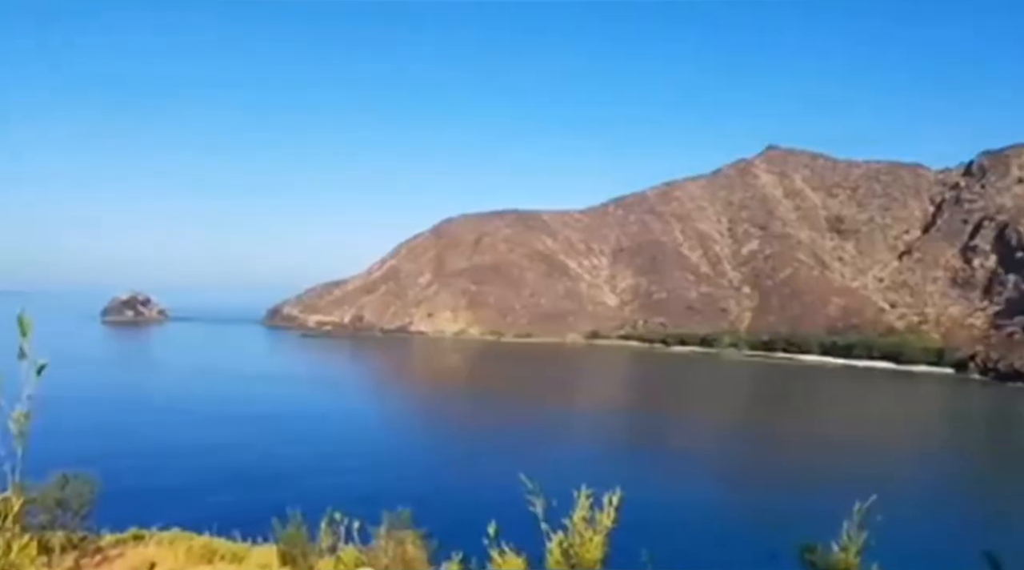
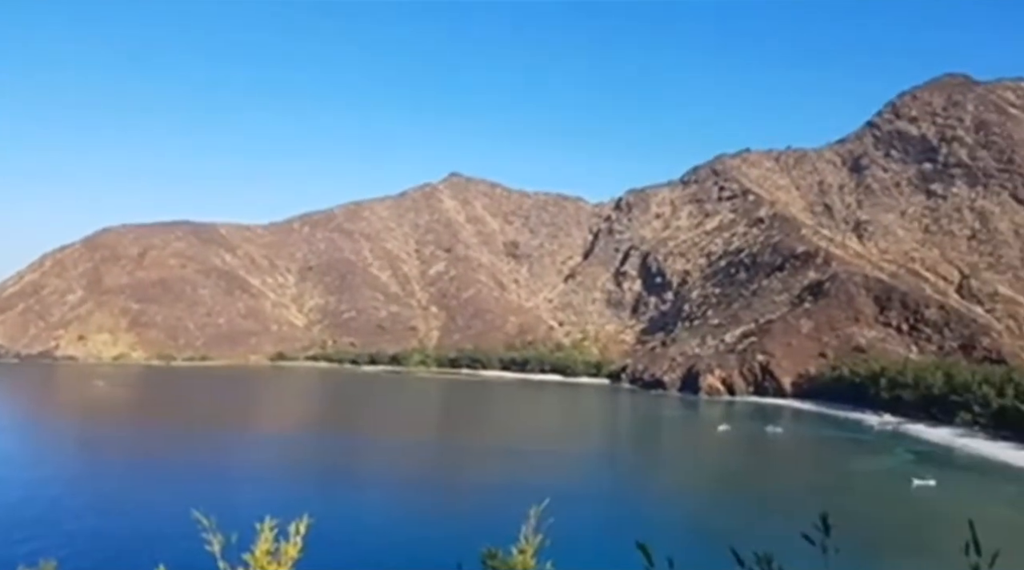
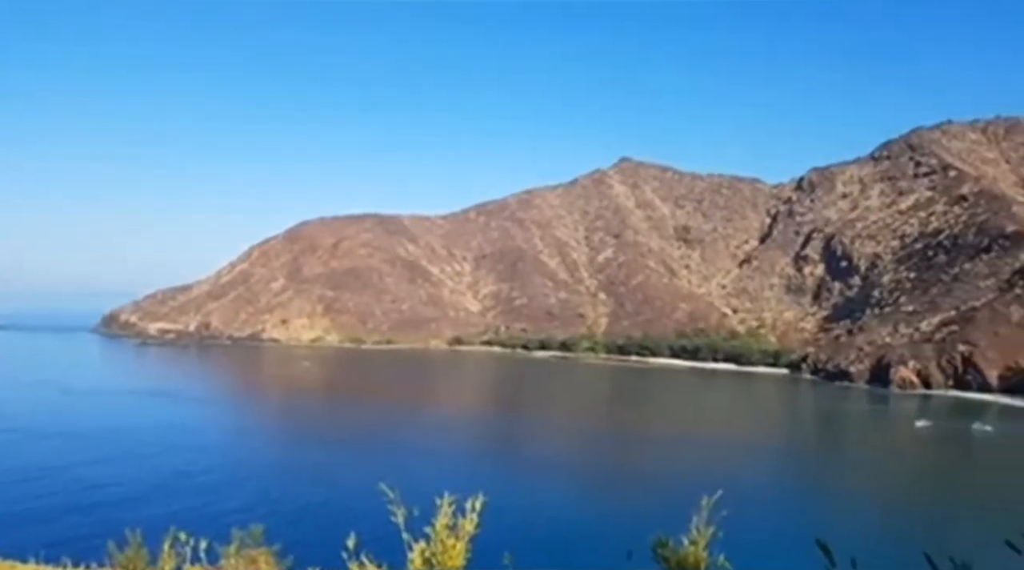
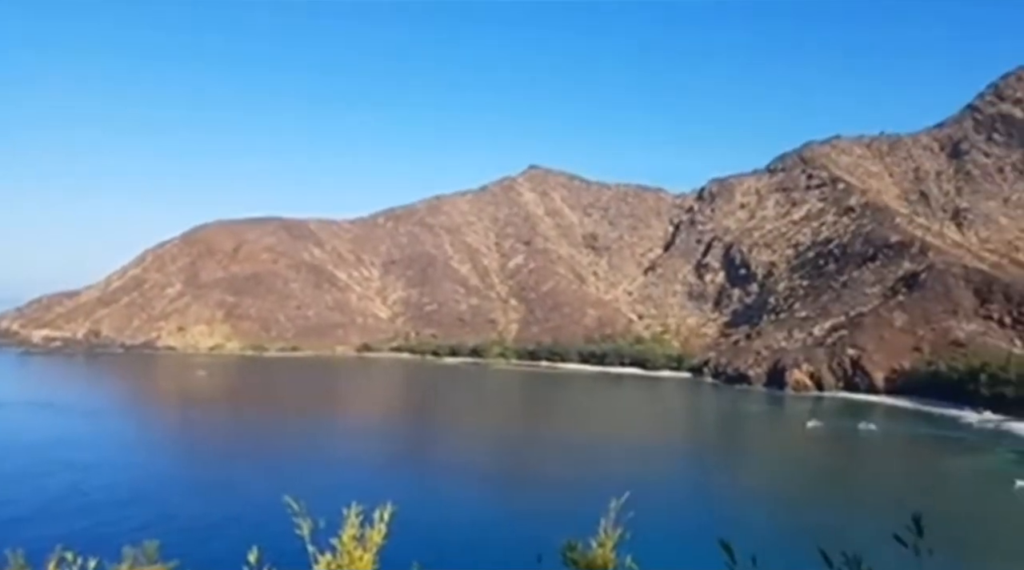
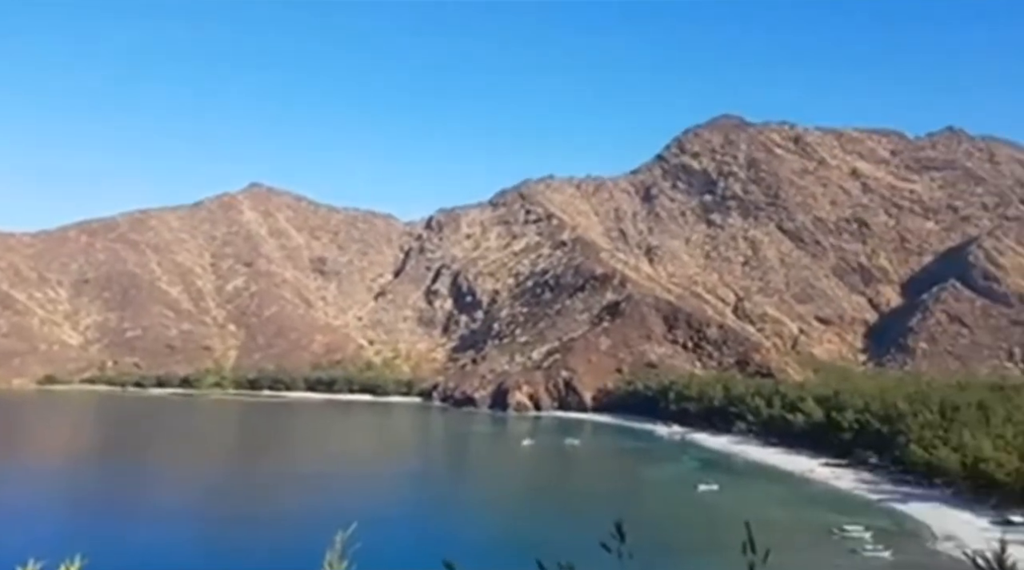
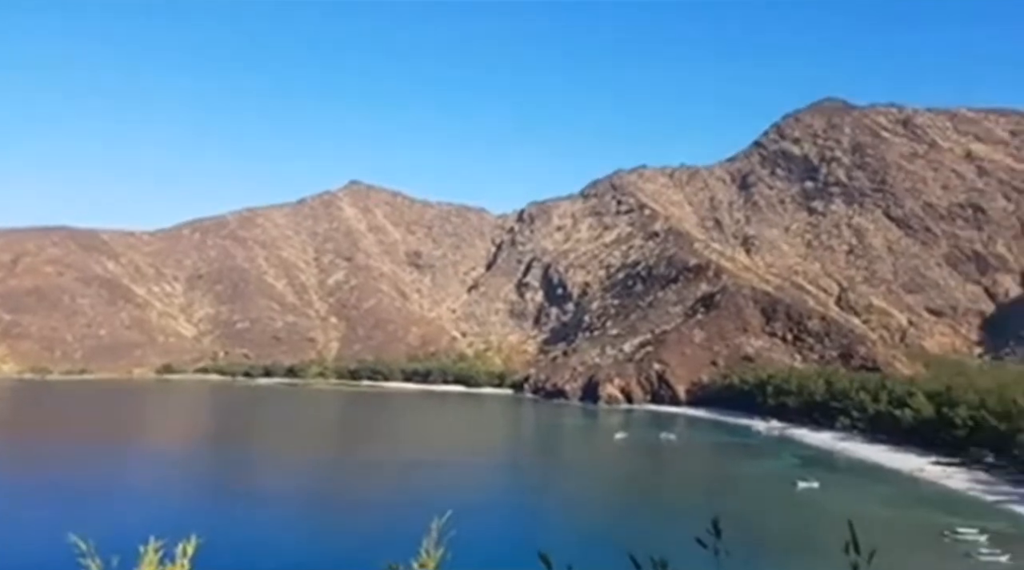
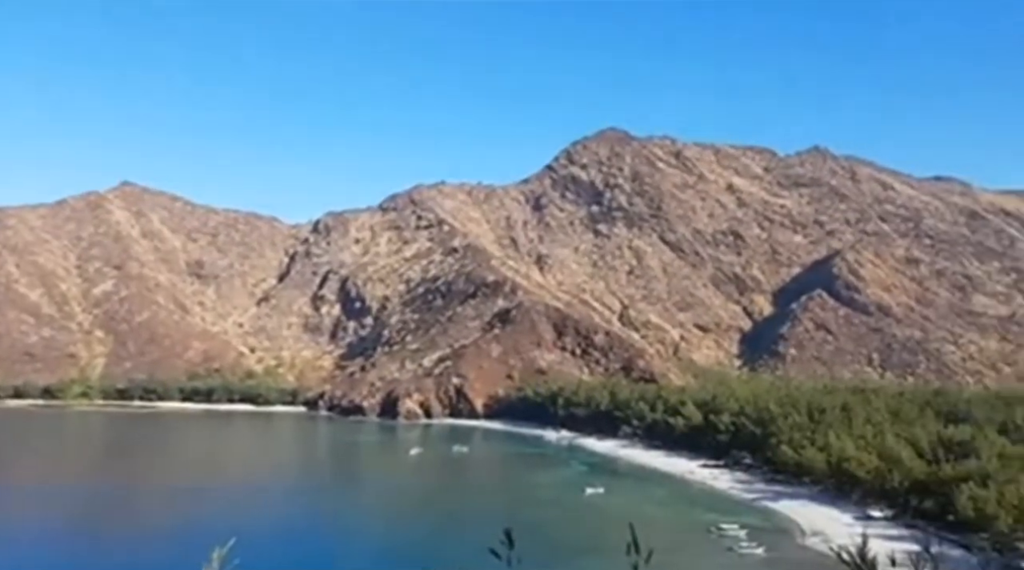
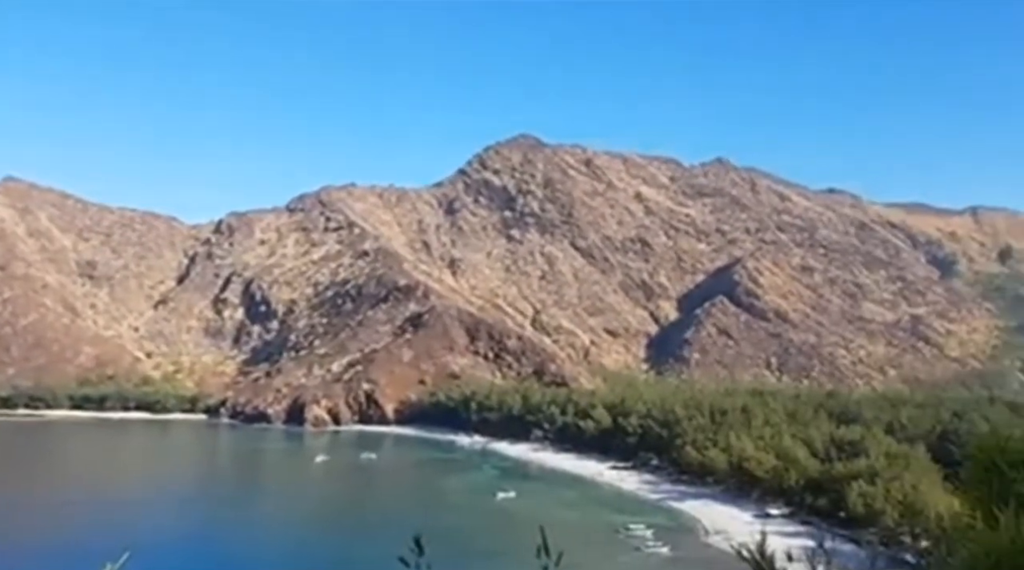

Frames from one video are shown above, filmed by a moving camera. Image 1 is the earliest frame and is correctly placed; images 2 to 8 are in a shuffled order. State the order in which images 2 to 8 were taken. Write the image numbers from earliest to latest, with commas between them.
3, 4, 2, 6, 5, 7, 8
